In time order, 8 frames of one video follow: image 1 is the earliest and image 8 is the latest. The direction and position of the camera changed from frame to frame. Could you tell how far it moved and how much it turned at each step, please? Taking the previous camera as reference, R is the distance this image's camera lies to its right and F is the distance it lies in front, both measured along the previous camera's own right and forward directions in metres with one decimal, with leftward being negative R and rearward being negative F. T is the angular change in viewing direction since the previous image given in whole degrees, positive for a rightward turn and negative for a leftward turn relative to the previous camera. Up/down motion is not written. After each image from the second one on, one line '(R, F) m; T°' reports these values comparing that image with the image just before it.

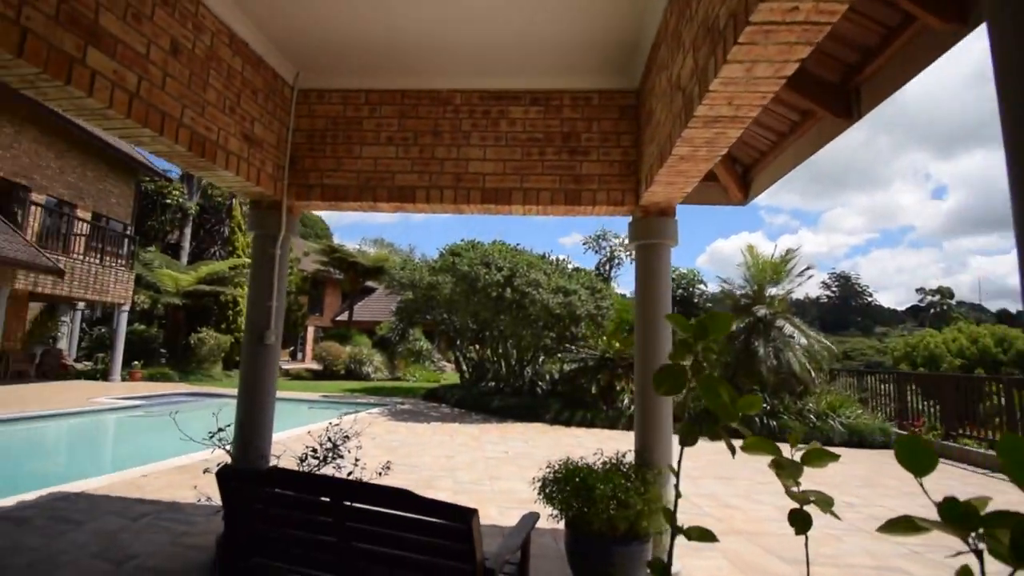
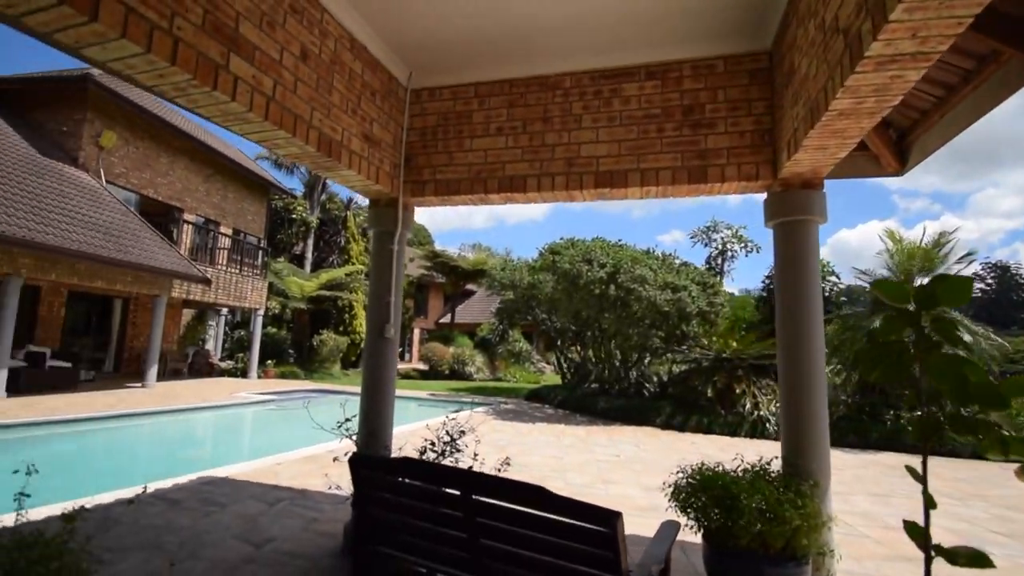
(-0.1, +0.2) m; -11°
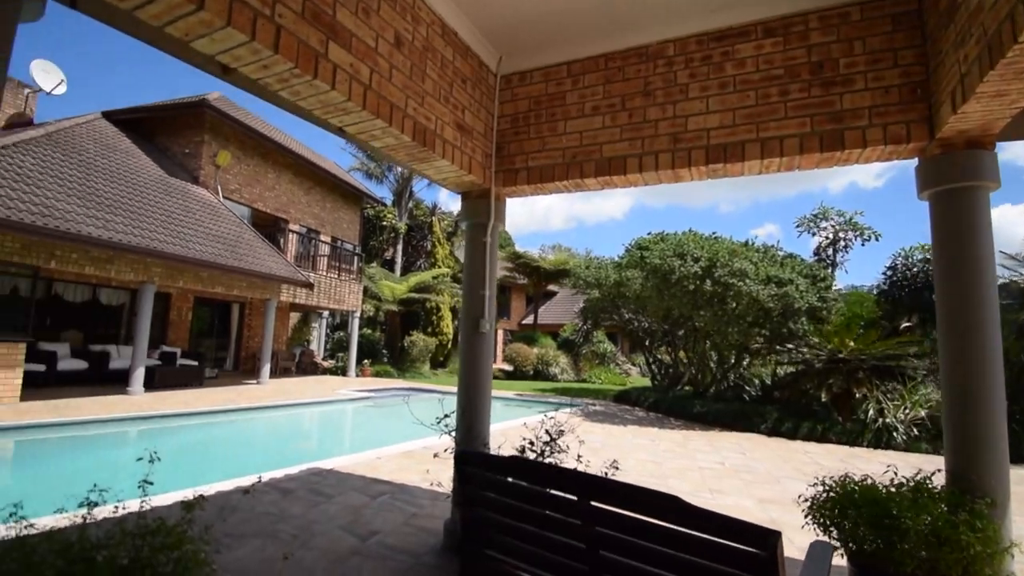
(-0.1, +0.2) m; -9°
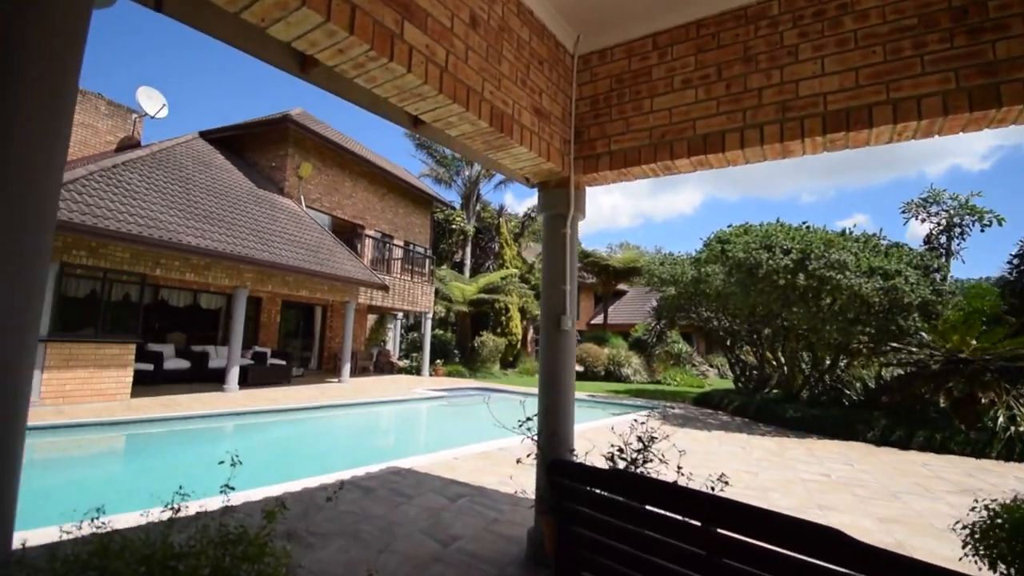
(-0.1, +0.2) m; -8°
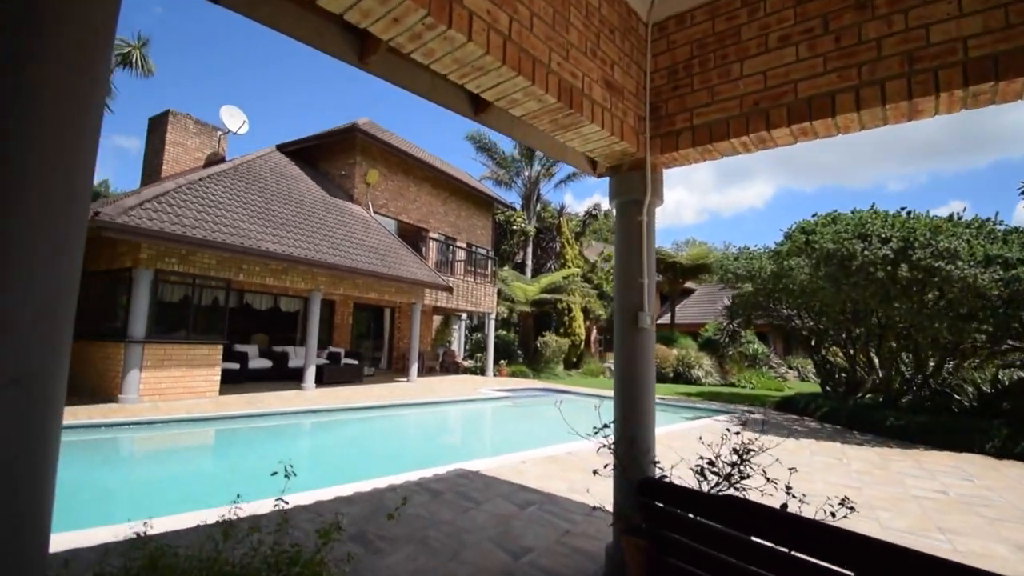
(-0.1, +0.2) m; -7°
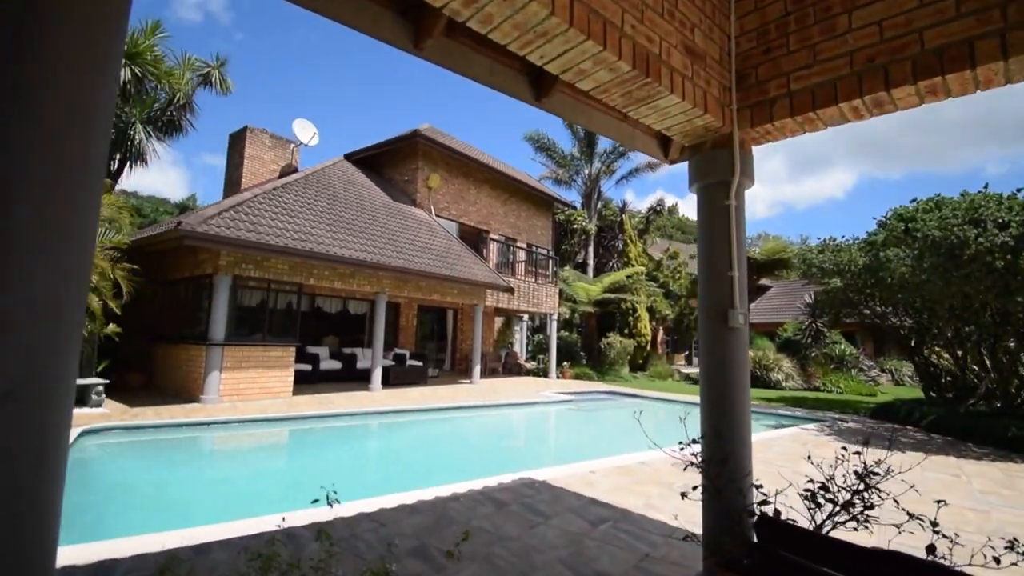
(0.0, +0.3) m; -7°
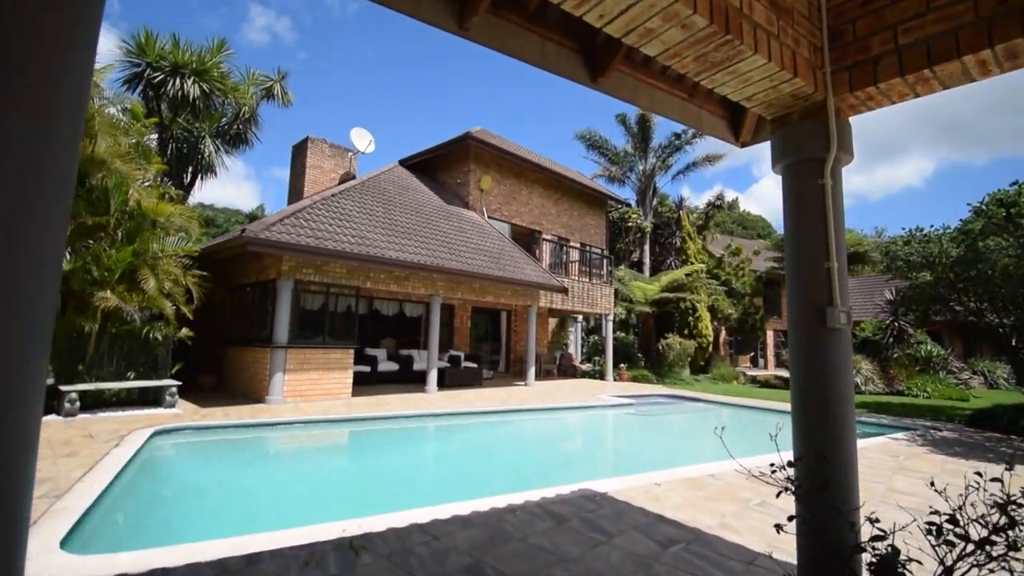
(0.0, +0.3) m; -6°
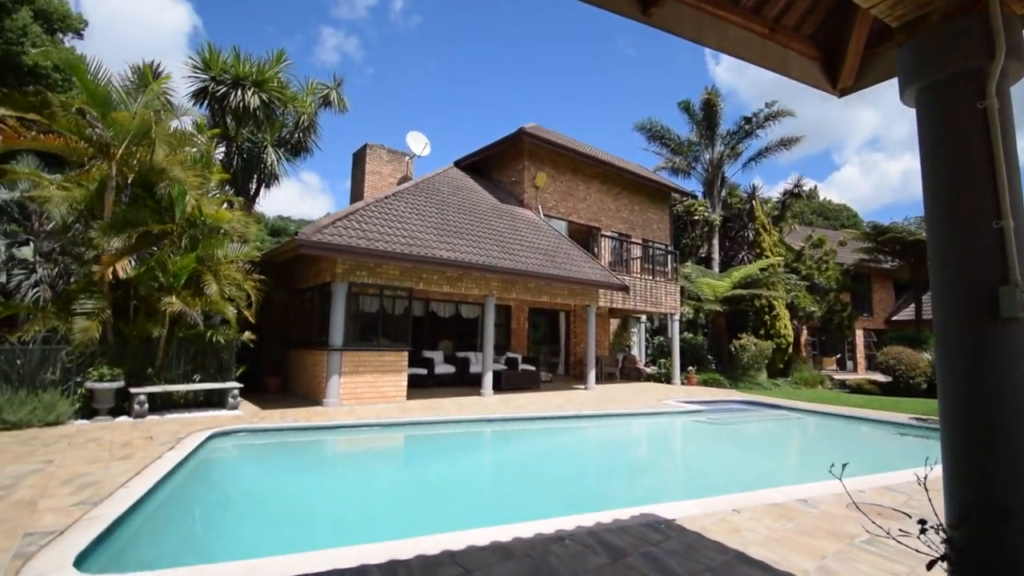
(+0.1, +0.6) m; -7°
